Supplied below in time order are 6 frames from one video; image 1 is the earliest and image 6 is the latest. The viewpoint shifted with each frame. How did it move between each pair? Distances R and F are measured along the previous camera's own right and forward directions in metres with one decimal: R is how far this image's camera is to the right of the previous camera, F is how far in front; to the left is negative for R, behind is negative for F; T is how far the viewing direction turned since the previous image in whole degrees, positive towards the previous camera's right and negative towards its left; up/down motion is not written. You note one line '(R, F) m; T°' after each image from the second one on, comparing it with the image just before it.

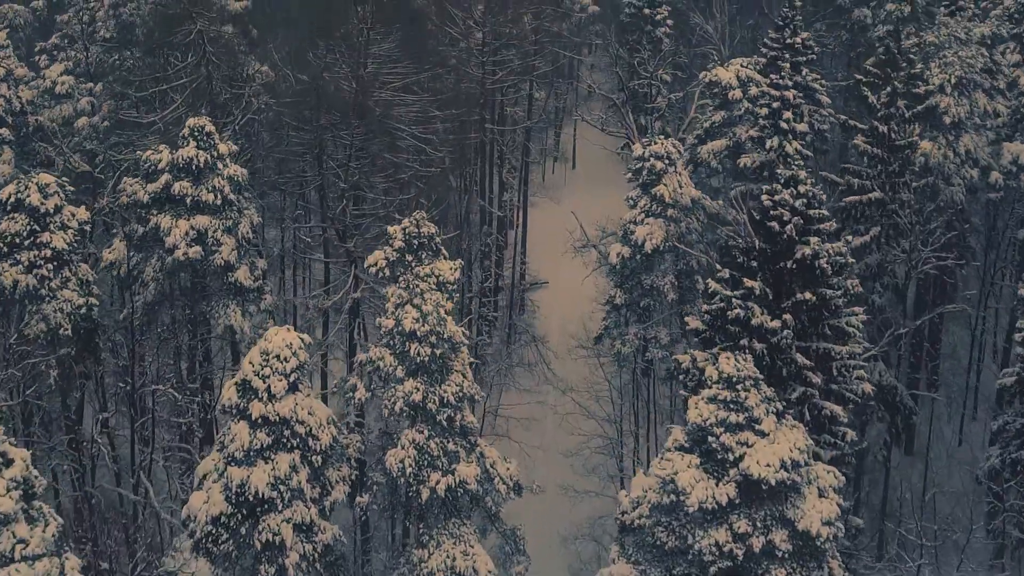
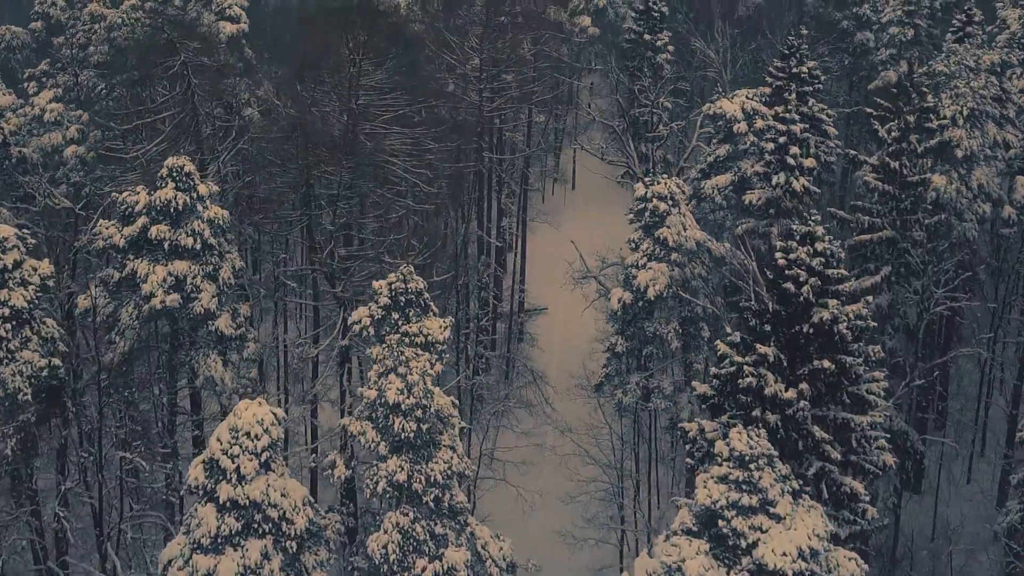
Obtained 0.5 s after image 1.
(0.0, +0.6) m; 0°
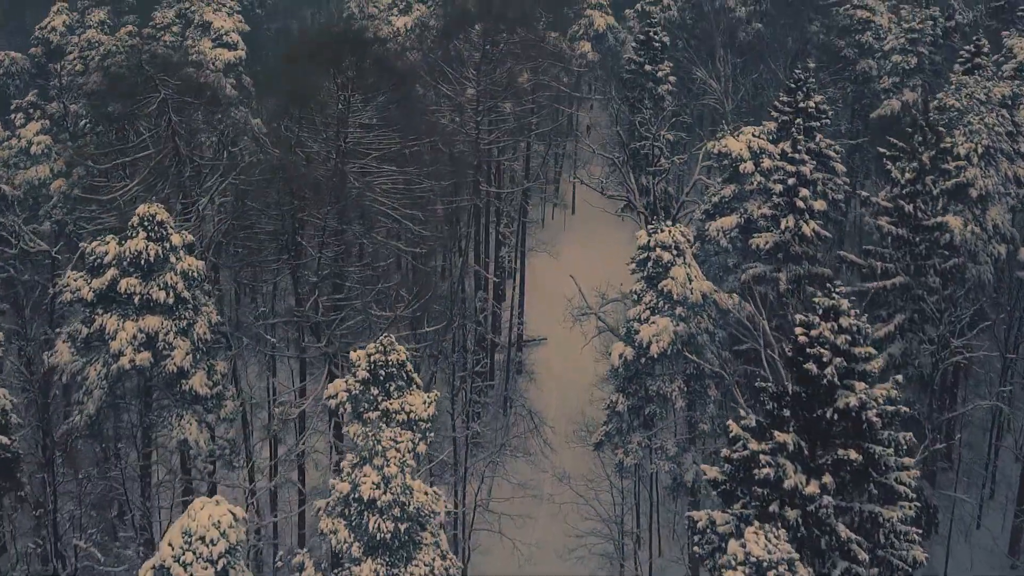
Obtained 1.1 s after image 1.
(0.0, +0.7) m; 0°
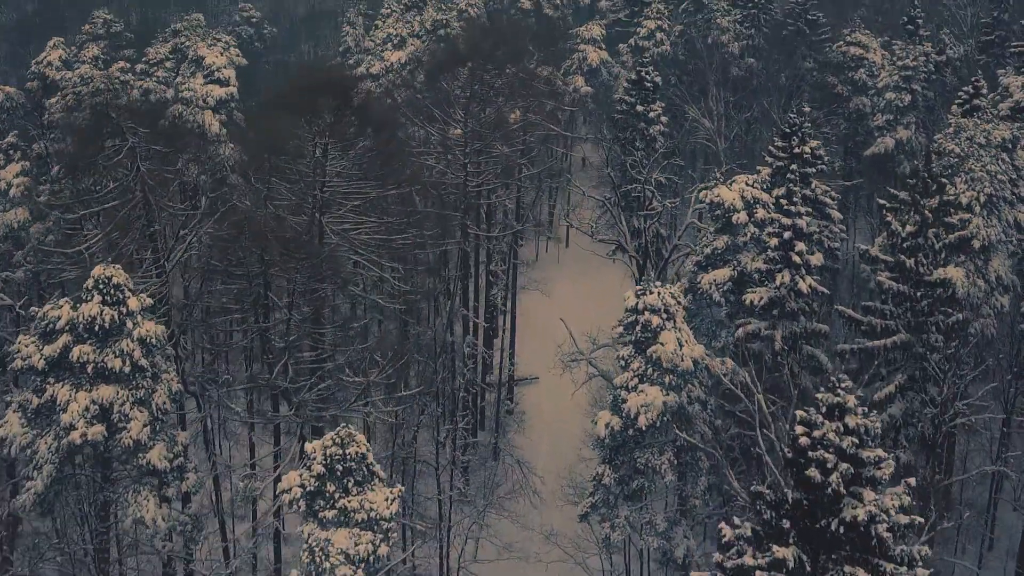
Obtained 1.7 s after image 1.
(+0.1, +0.6) m; 0°
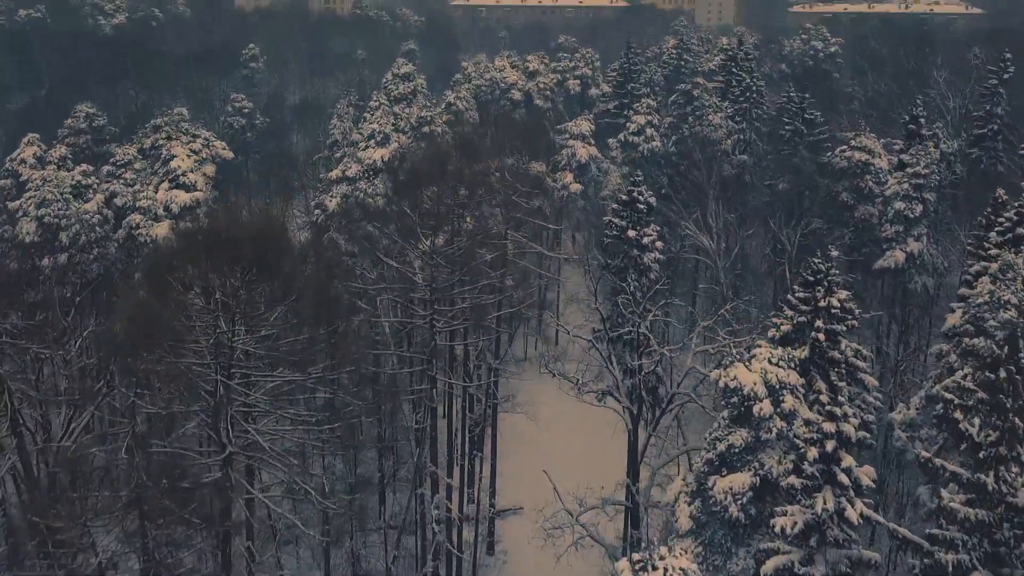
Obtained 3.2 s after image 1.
(+0.2, +3.0) m; 0°
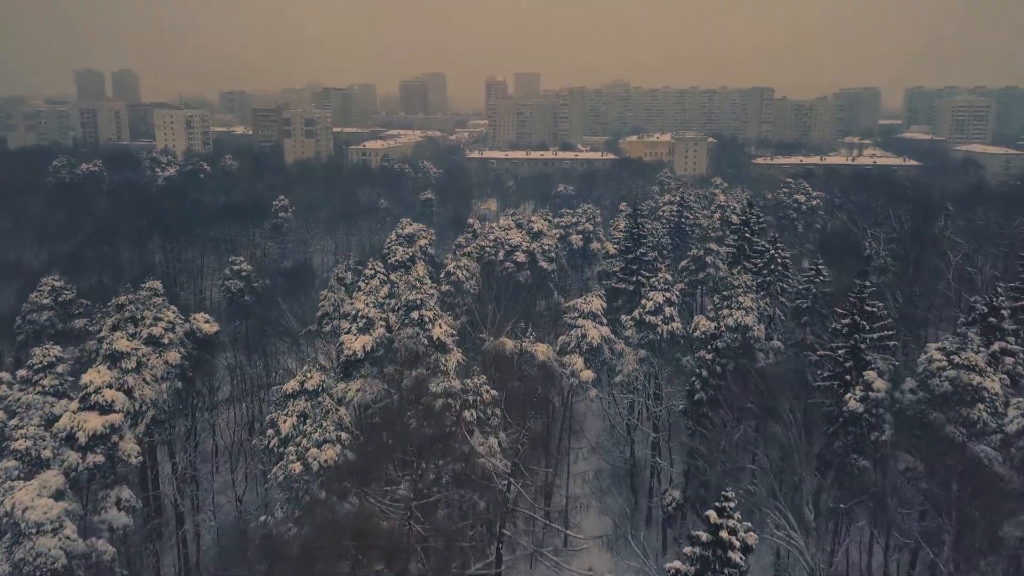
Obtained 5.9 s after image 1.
(+0.1, +9.3) m; 0°
